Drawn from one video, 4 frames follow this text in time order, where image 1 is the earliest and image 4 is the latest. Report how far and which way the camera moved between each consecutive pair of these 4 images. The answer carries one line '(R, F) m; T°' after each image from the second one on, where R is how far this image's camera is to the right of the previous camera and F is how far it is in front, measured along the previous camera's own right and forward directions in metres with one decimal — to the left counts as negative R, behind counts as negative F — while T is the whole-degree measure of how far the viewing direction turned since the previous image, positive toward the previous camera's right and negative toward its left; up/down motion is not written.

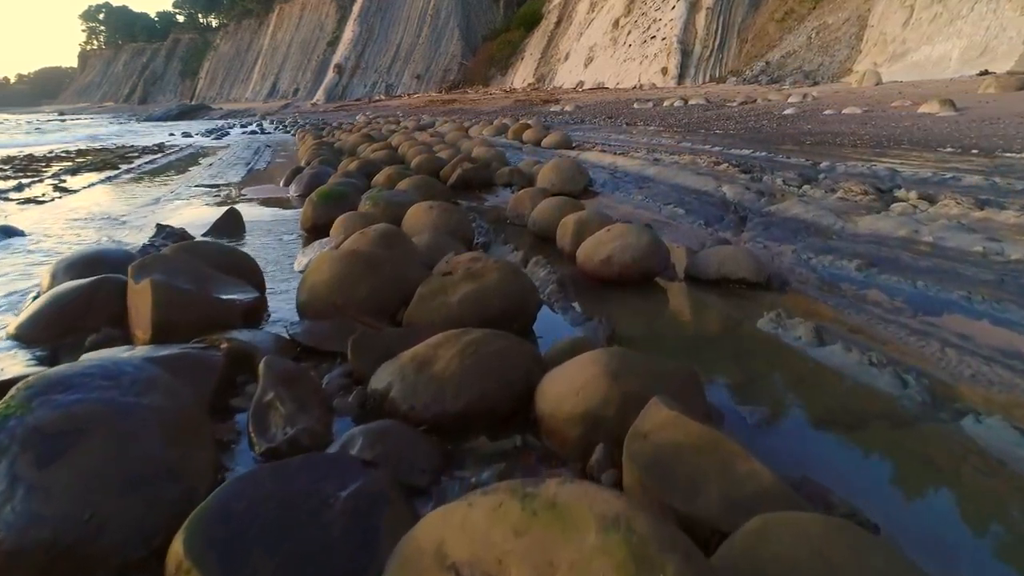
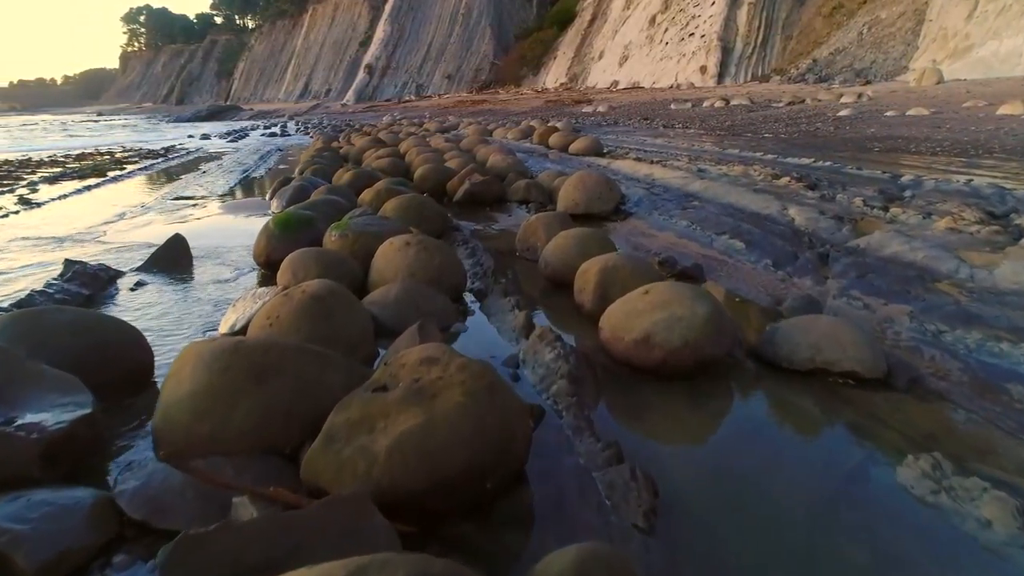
(+0.1, +0.9) m; -3°
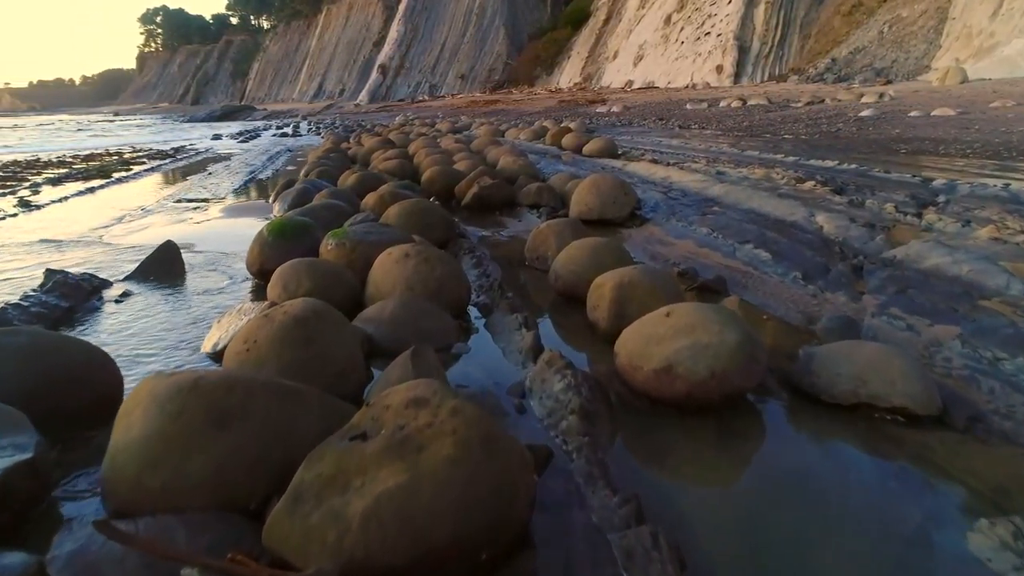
(0.0, +0.2) m; -1°
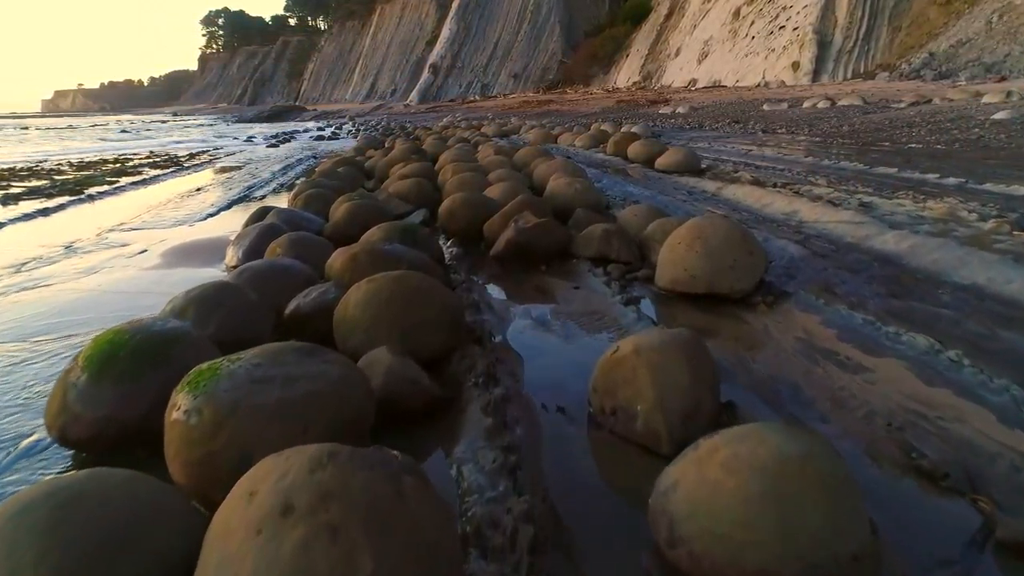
(0.0, +1.5) m; -4°
